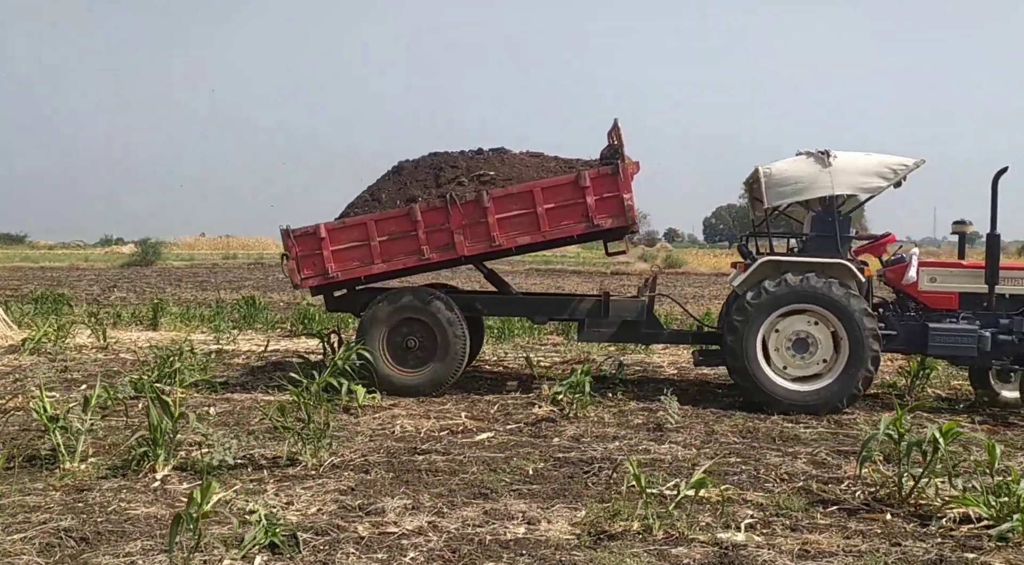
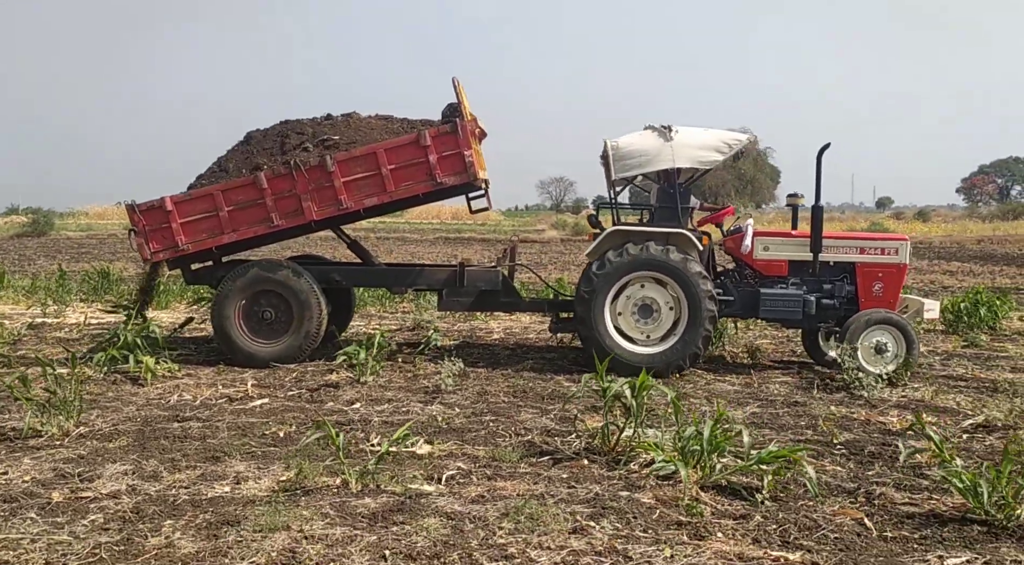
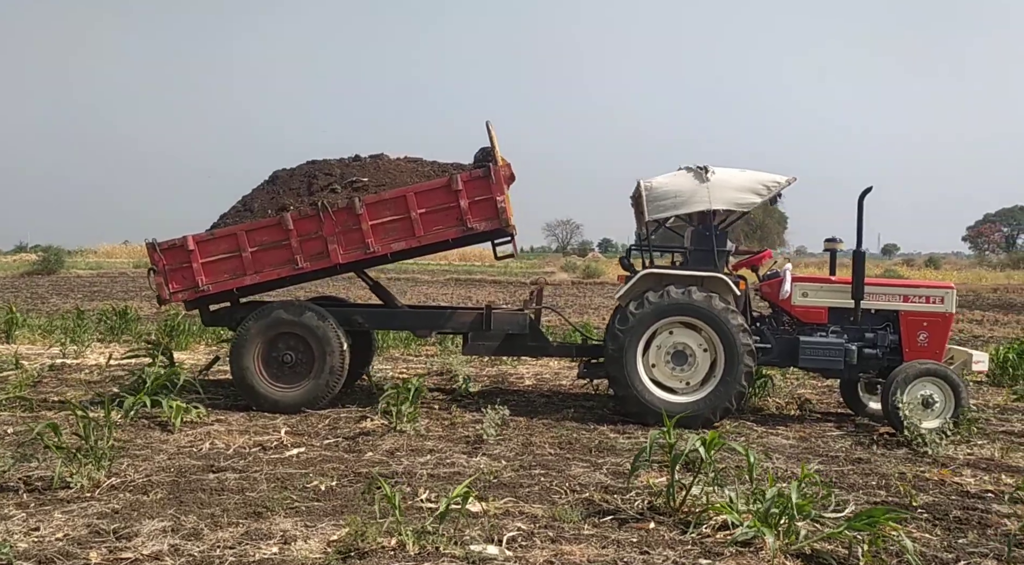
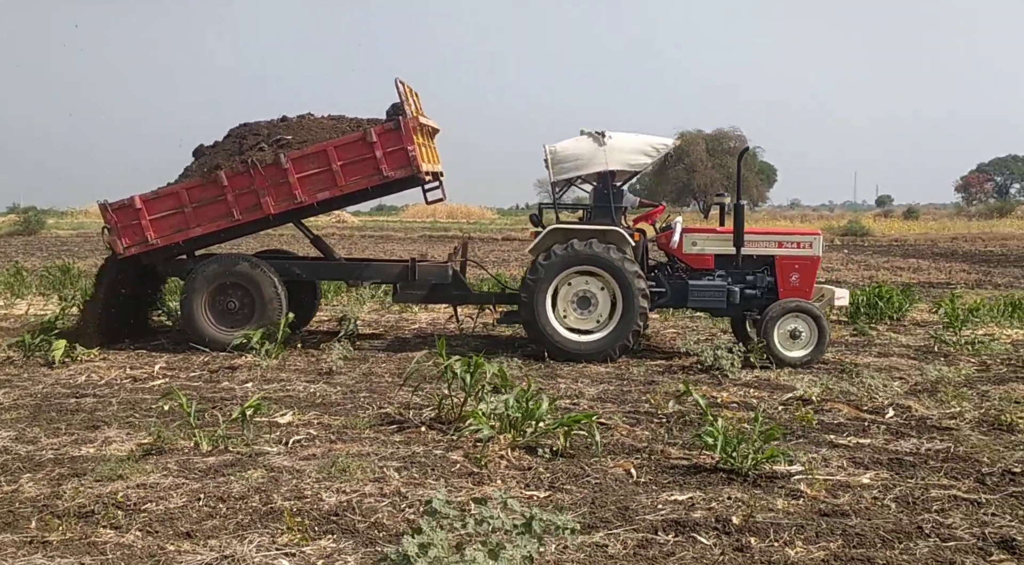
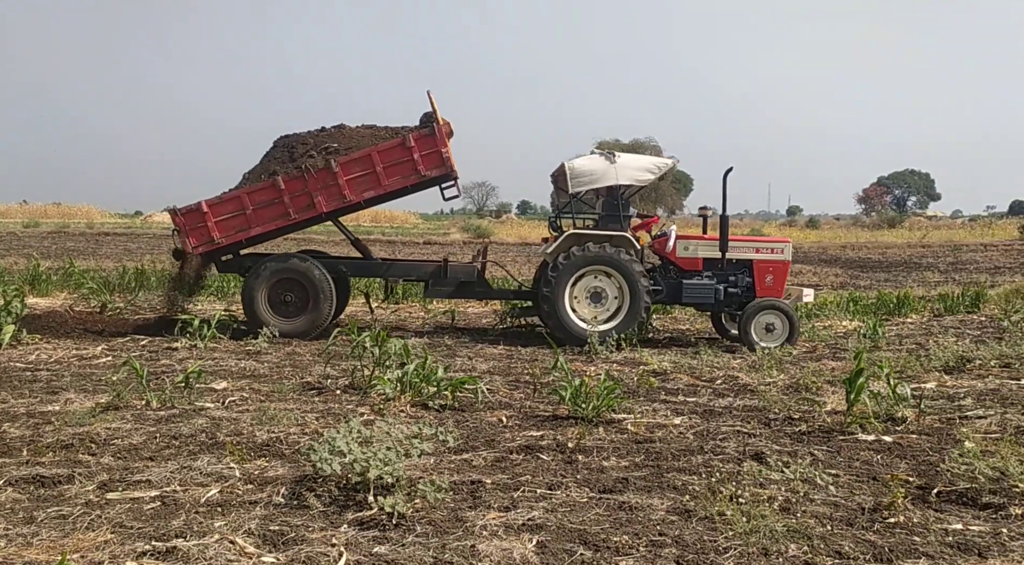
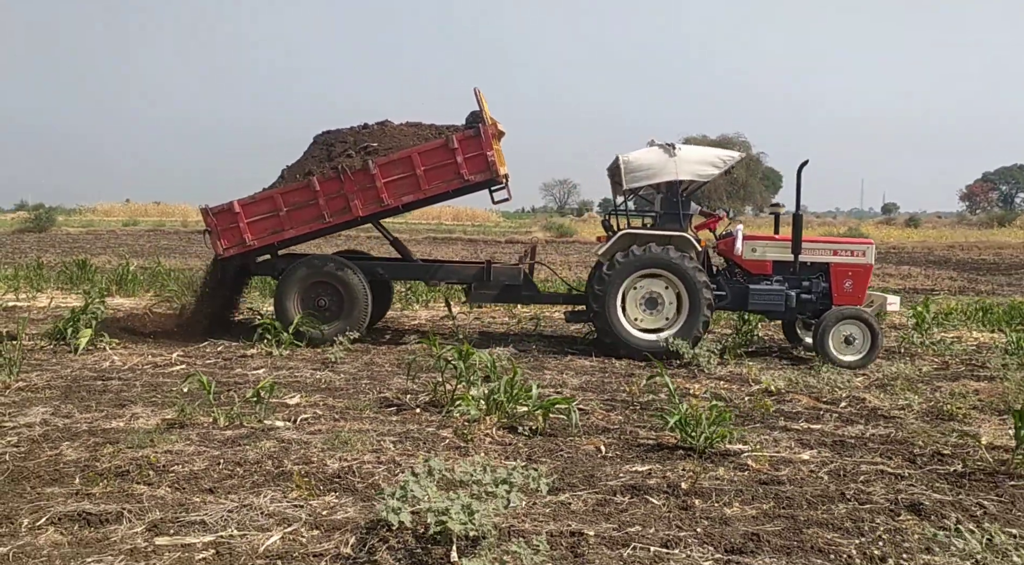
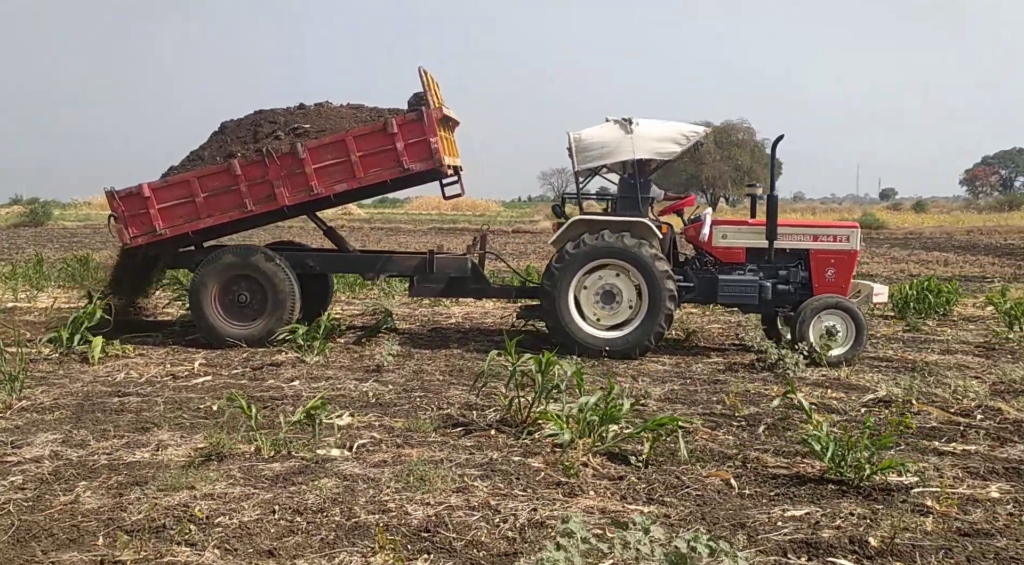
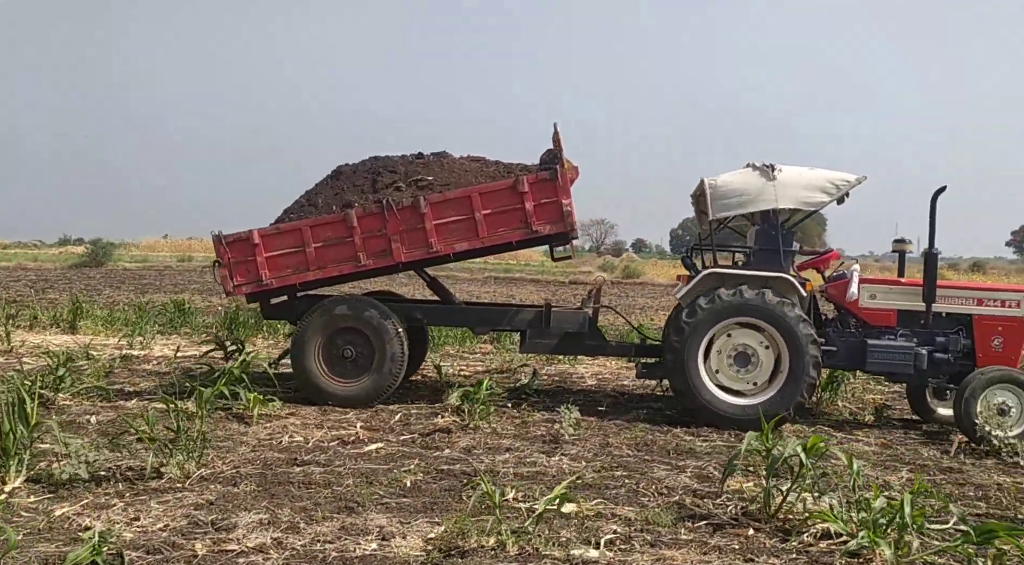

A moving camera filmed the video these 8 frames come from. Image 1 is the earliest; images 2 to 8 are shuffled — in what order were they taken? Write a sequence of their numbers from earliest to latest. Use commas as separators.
8, 3, 2, 7, 4, 6, 5
